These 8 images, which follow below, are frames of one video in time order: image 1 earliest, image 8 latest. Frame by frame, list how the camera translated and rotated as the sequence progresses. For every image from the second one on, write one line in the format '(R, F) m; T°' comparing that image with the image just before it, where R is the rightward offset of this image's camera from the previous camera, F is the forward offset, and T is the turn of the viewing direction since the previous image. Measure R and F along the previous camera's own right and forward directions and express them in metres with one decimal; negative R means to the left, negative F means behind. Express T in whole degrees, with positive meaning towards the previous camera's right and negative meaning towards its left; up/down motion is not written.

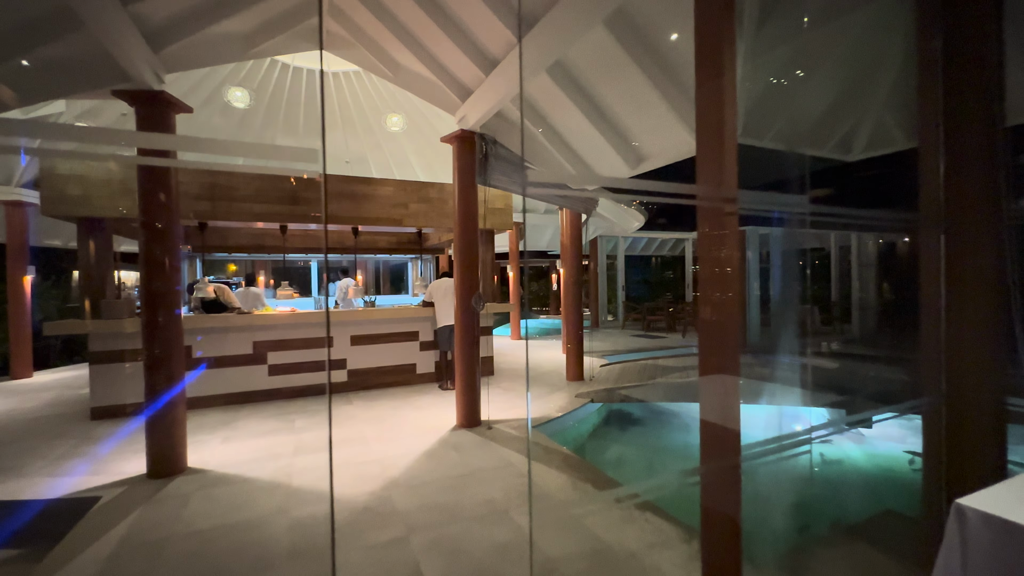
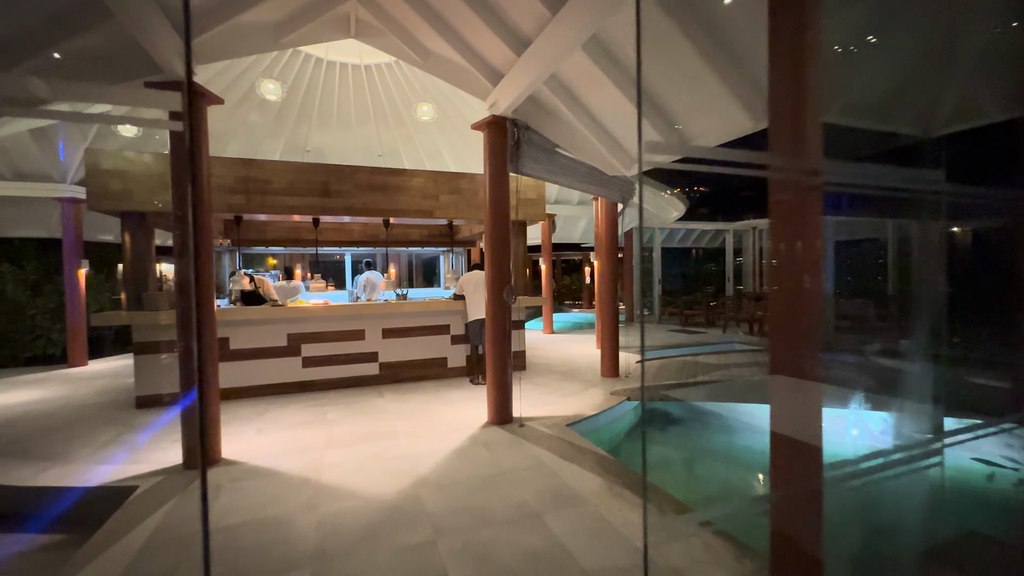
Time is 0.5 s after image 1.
(0.0, +0.2) m; -4°
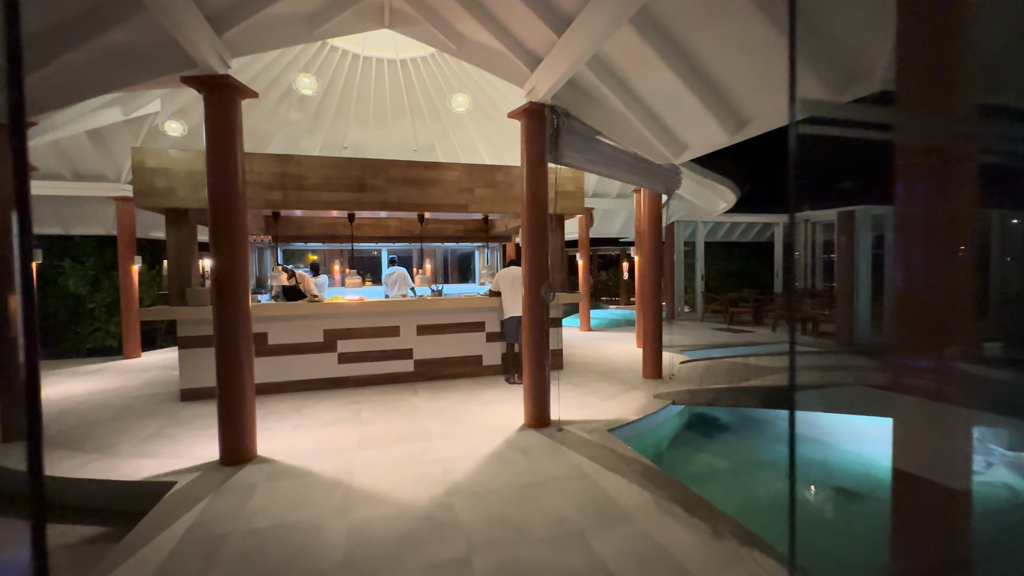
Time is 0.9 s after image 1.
(0.0, +0.2) m; -4°
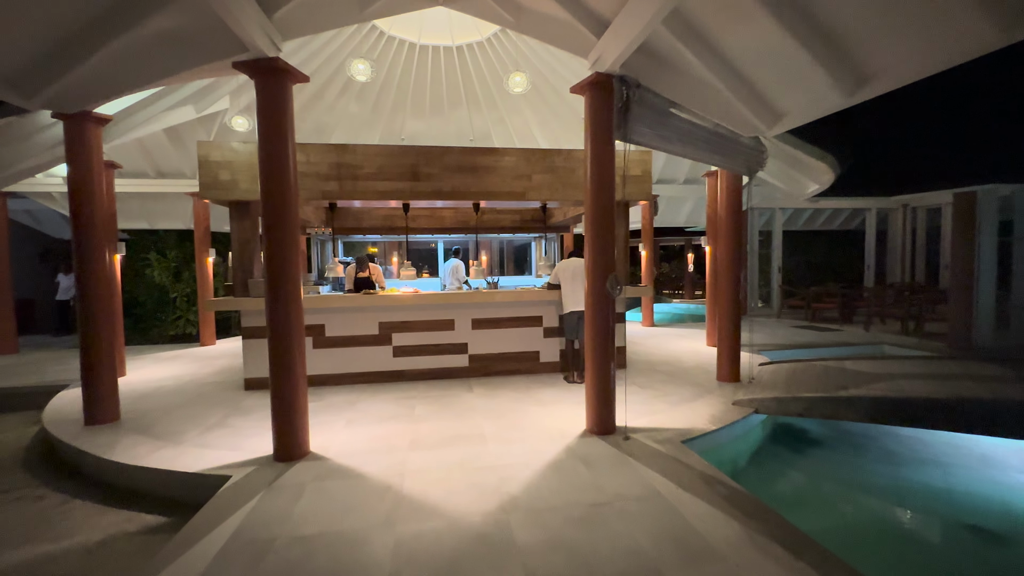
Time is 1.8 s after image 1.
(-0.1, +0.3) m; -7°
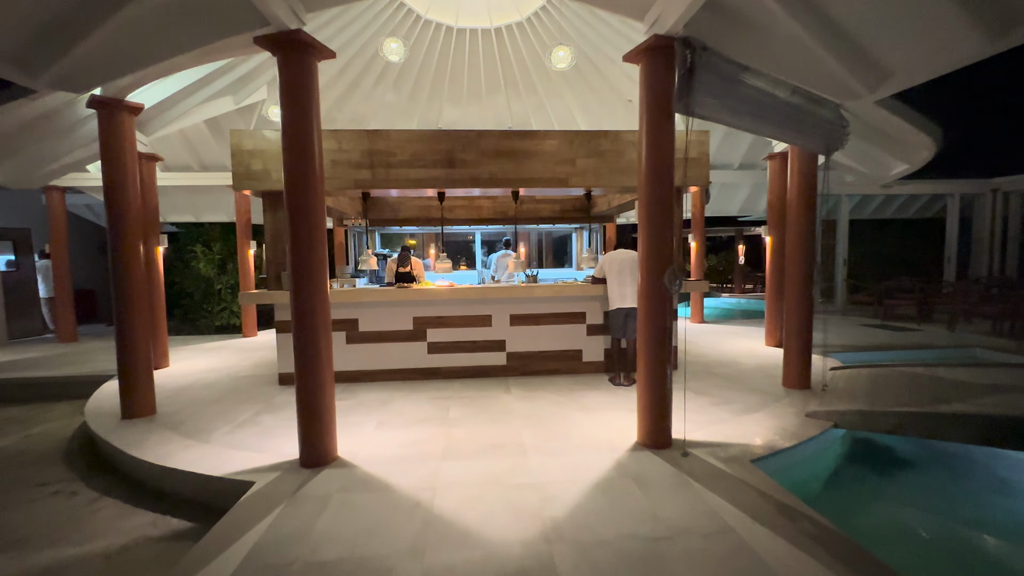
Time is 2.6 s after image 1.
(0.0, +0.4) m; -5°
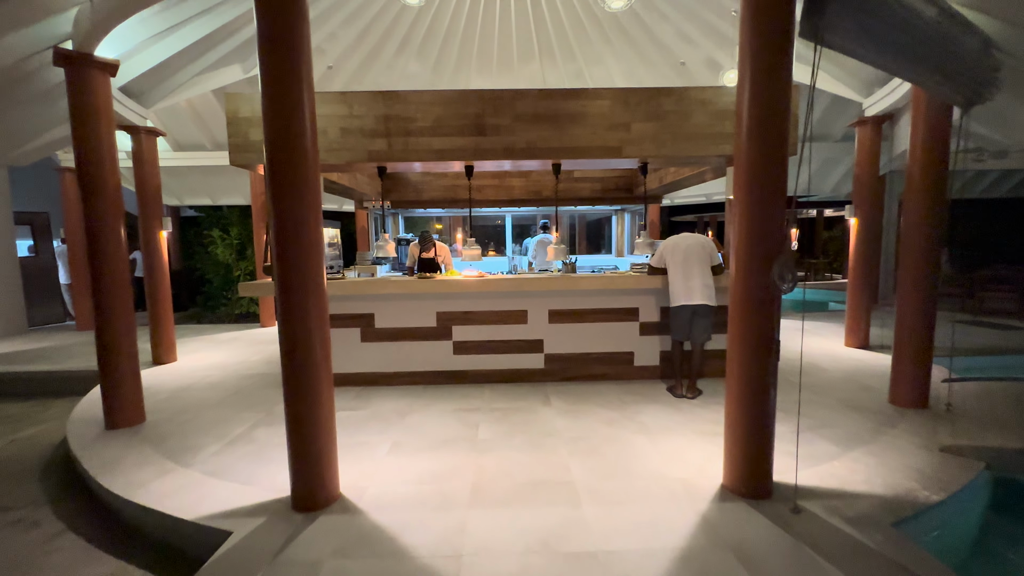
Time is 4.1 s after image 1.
(-0.1, +0.8) m; -3°
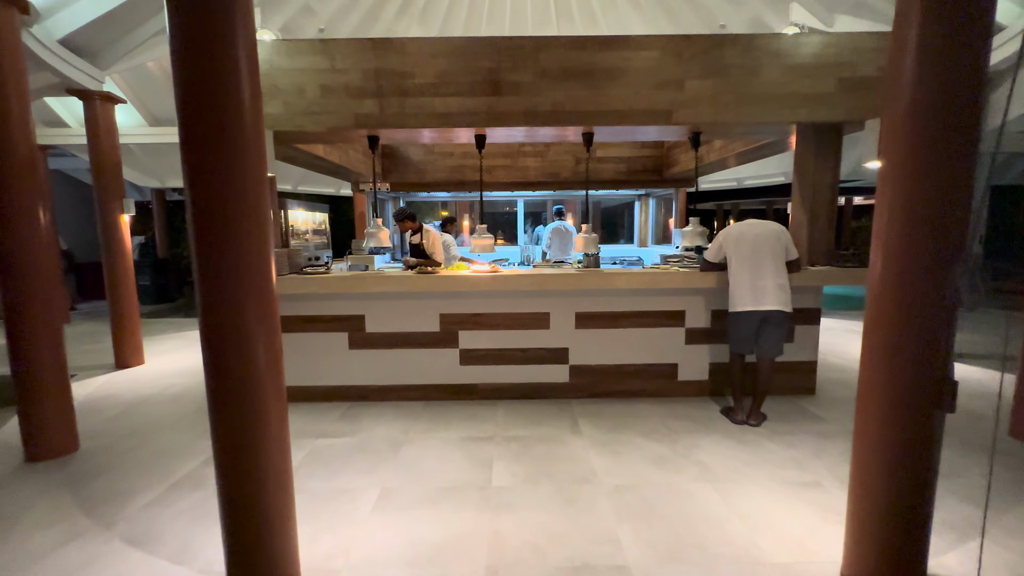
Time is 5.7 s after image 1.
(-0.1, +0.8) m; -1°
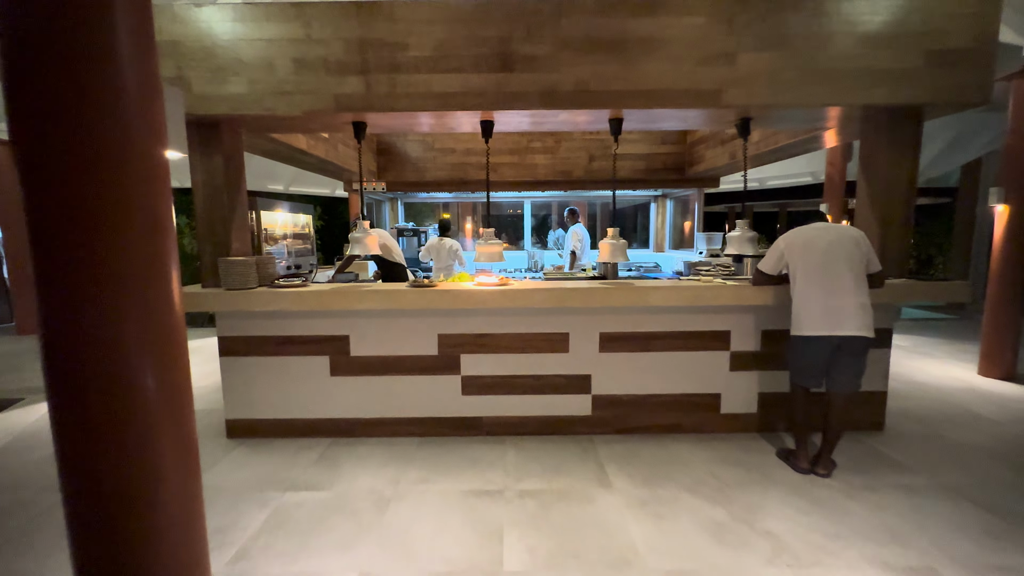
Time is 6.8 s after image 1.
(-0.1, +0.6) m; 0°
